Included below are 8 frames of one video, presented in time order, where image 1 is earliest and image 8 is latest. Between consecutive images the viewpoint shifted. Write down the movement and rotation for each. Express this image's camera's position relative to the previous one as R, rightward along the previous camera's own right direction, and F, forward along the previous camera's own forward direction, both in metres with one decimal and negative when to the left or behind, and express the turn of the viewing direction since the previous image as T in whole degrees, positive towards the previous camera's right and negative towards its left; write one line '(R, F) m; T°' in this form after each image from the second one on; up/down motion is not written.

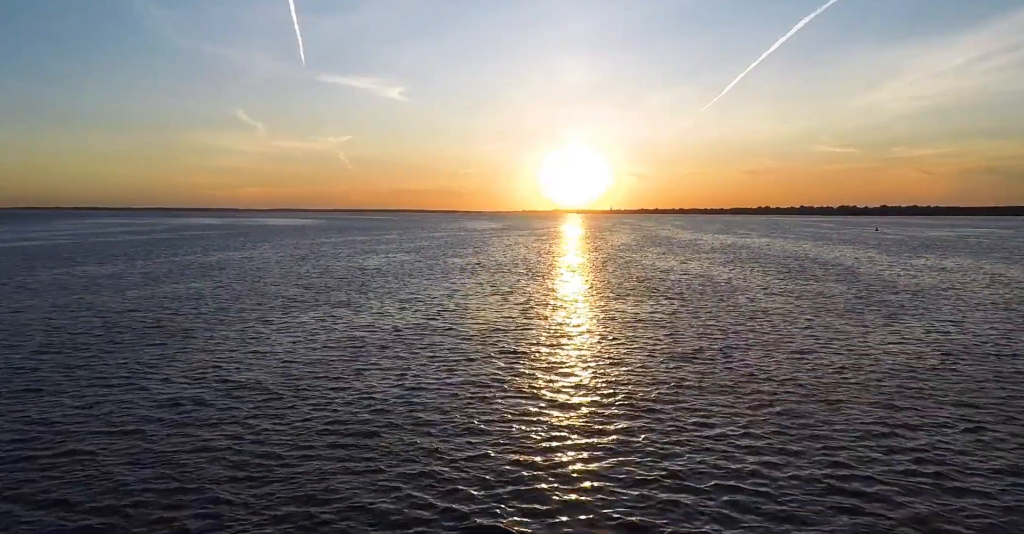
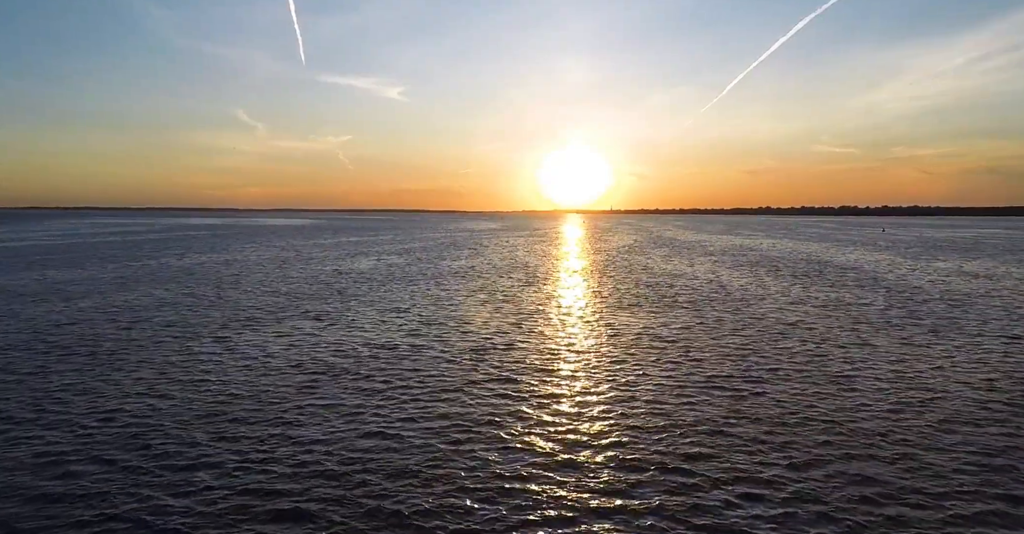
(+0.2, +3.0) m; 0°
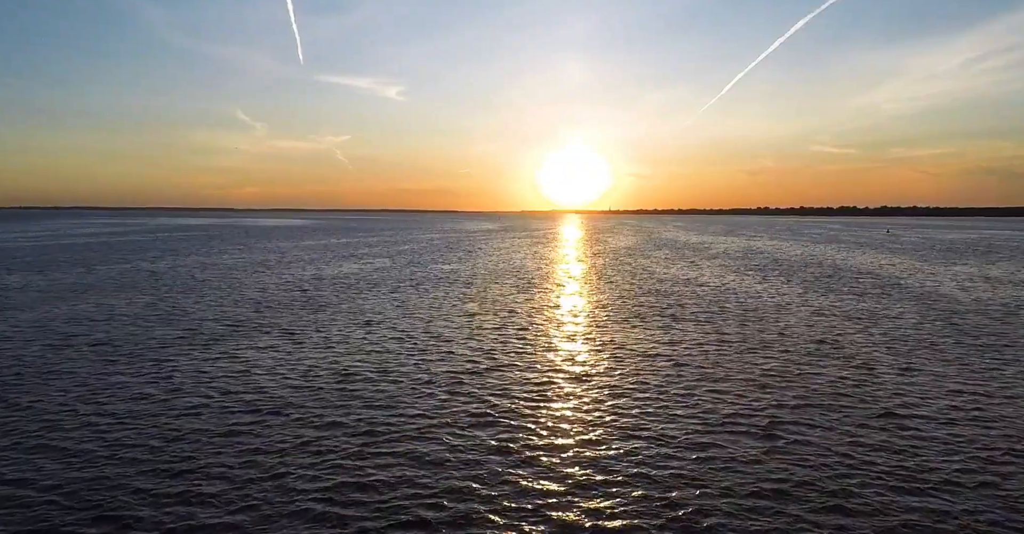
(+0.3, +3.1) m; 0°
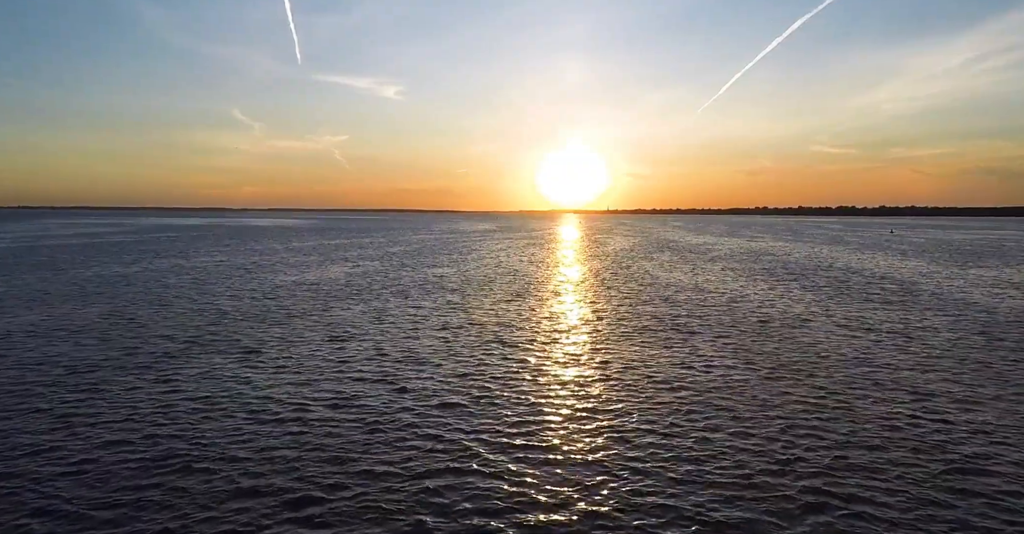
(+0.3, +2.7) m; 0°
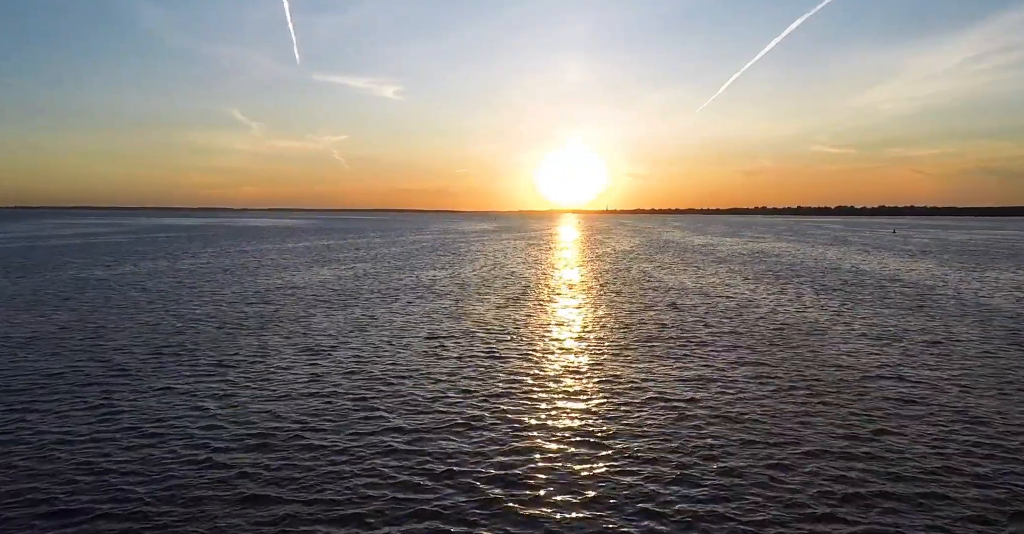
(+0.2, +1.8) m; 0°
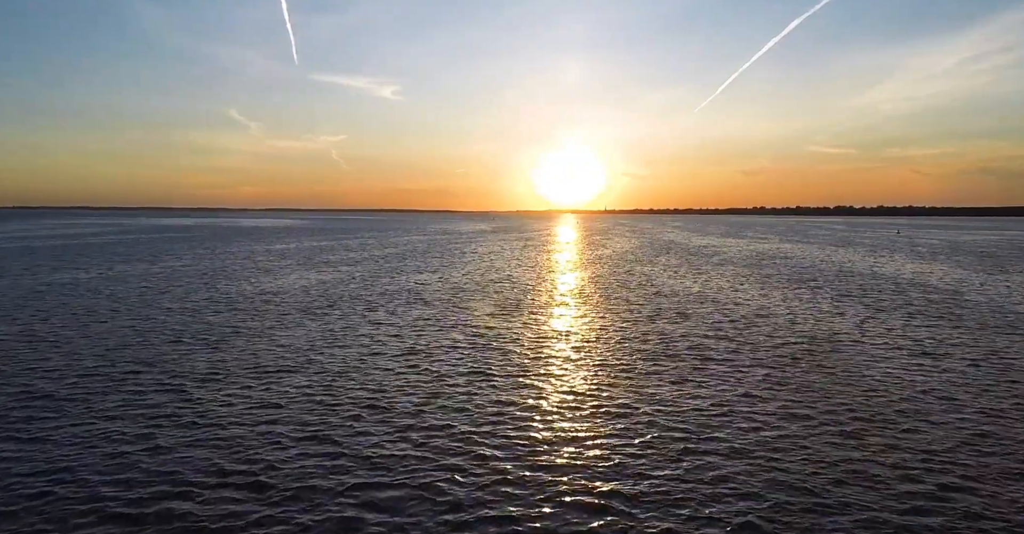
(+0.2, +2.5) m; 0°
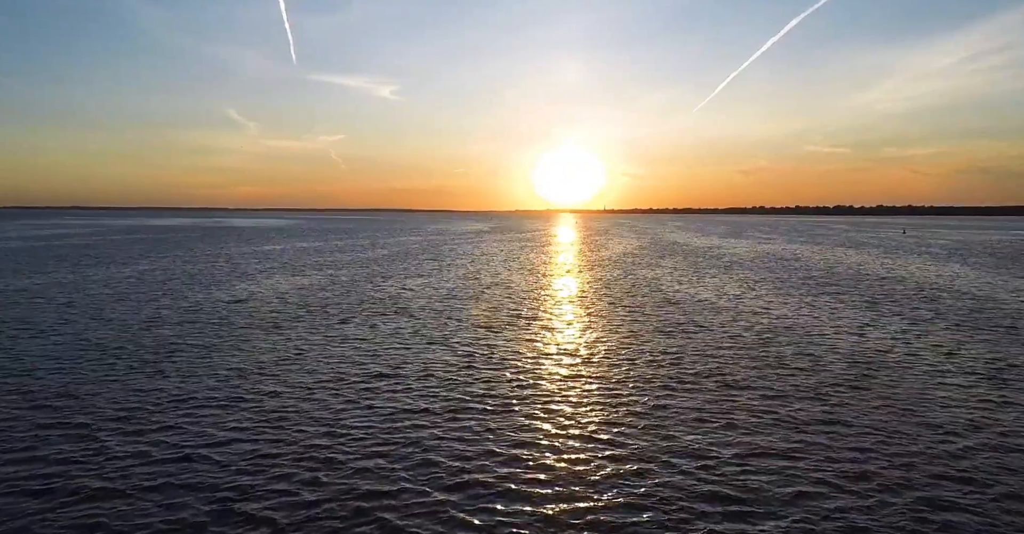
(+0.2, +3.1) m; 0°
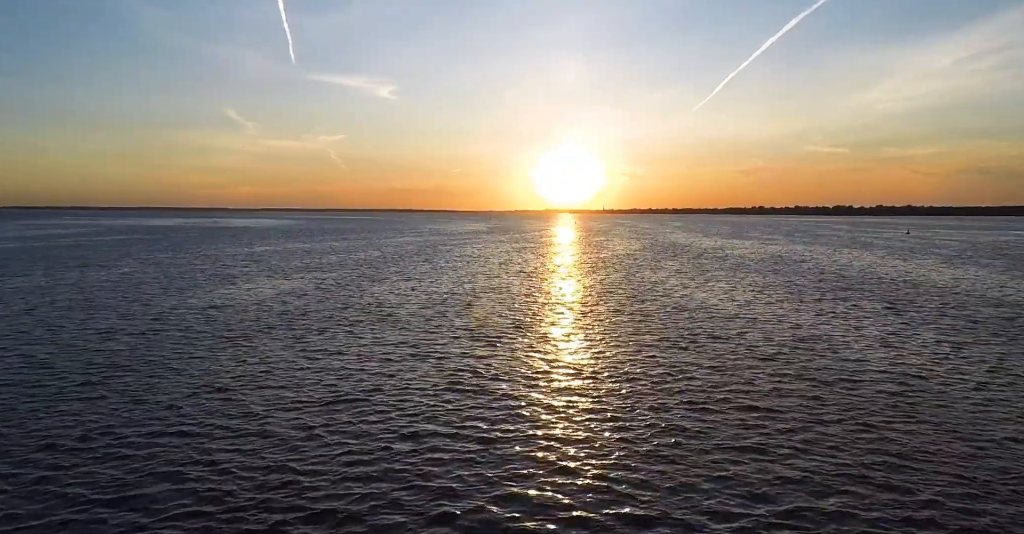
(+0.2, +2.1) m; 0°
